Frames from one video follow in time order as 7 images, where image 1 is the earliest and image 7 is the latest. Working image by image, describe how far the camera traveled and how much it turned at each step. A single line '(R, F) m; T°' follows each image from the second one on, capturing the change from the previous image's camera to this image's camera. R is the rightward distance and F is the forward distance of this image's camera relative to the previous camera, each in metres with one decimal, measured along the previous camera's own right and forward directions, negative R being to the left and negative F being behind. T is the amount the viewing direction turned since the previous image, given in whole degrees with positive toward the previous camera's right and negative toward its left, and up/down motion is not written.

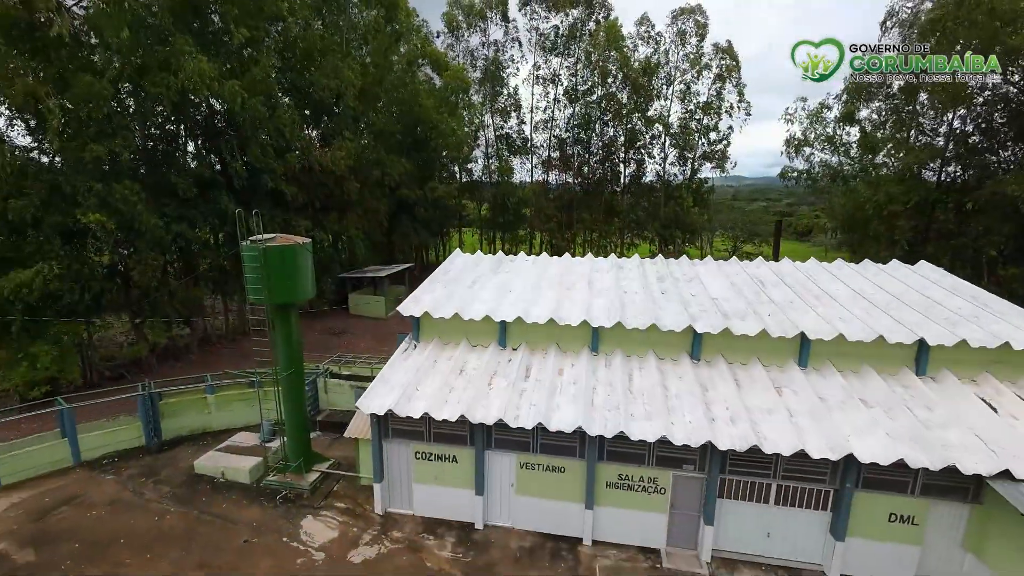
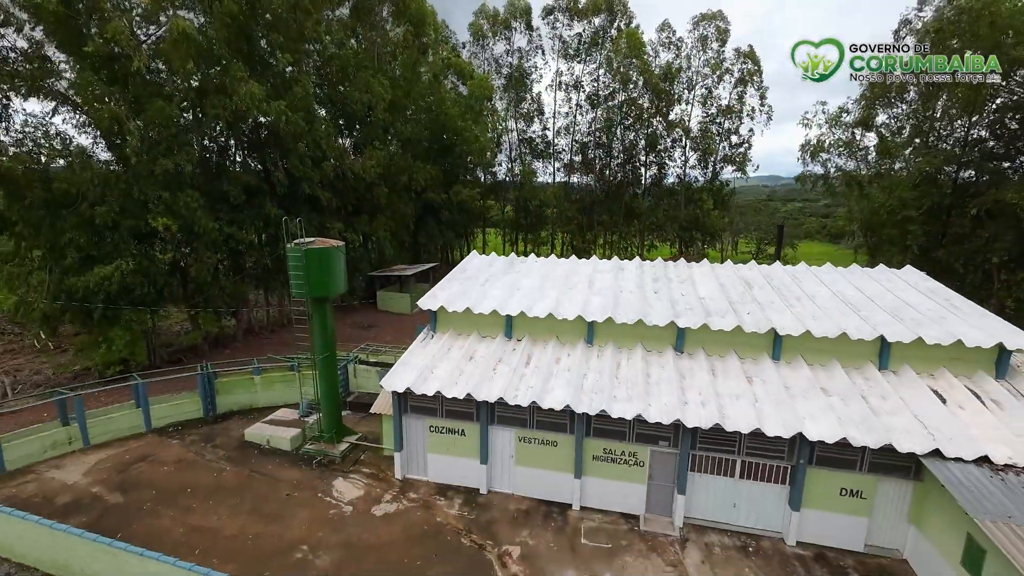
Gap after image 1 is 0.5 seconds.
(+0.5, -1.1) m; -3°
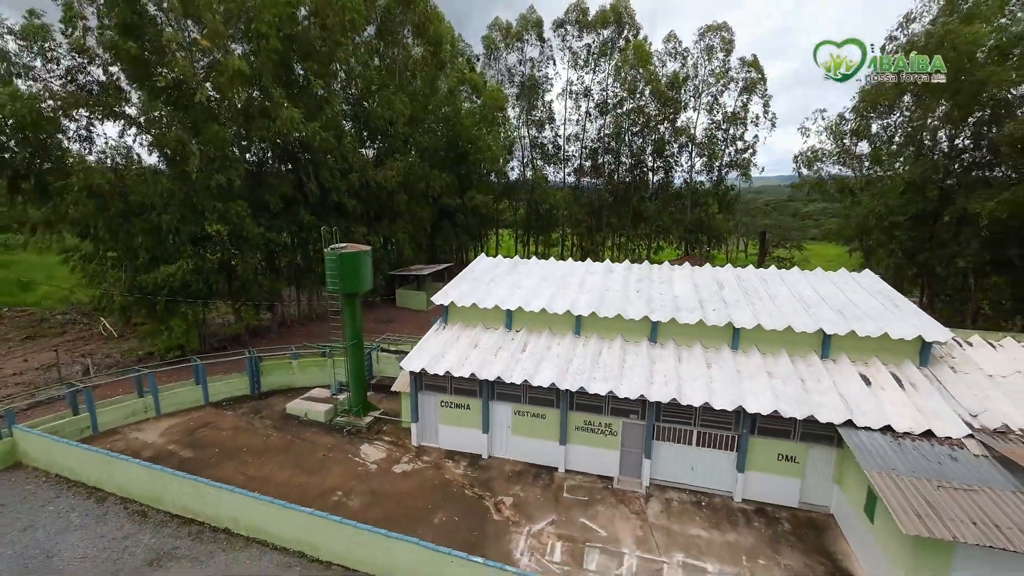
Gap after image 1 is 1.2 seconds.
(+0.4, -1.7) m; -2°
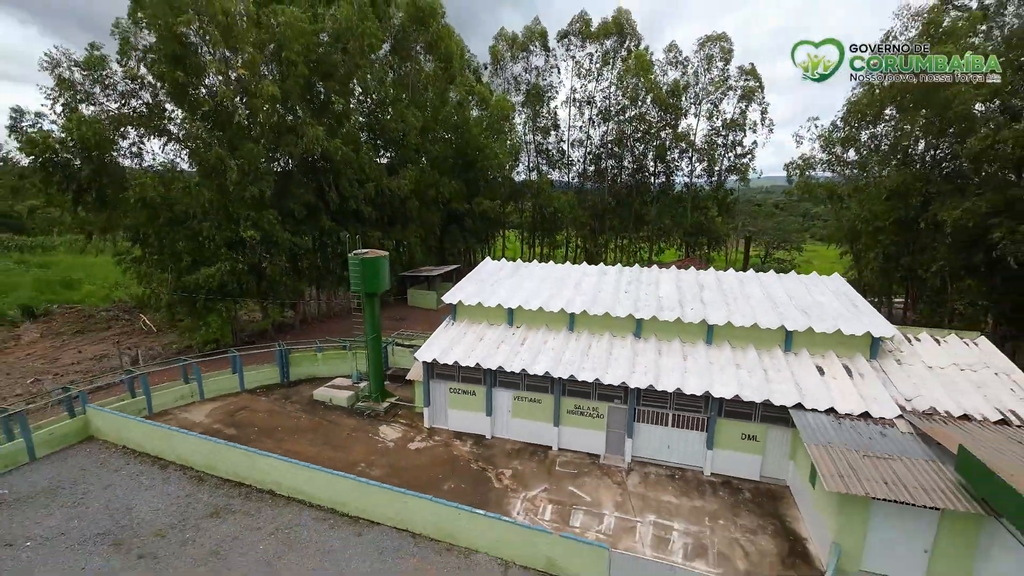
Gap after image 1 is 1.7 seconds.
(+0.2, -1.4) m; -1°
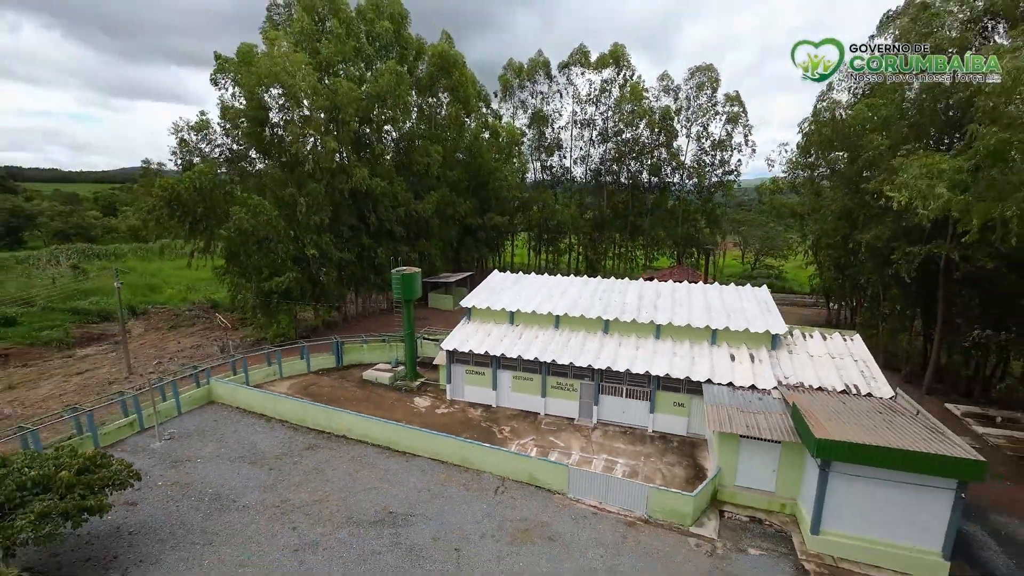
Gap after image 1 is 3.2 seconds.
(+0.4, -4.3) m; -1°
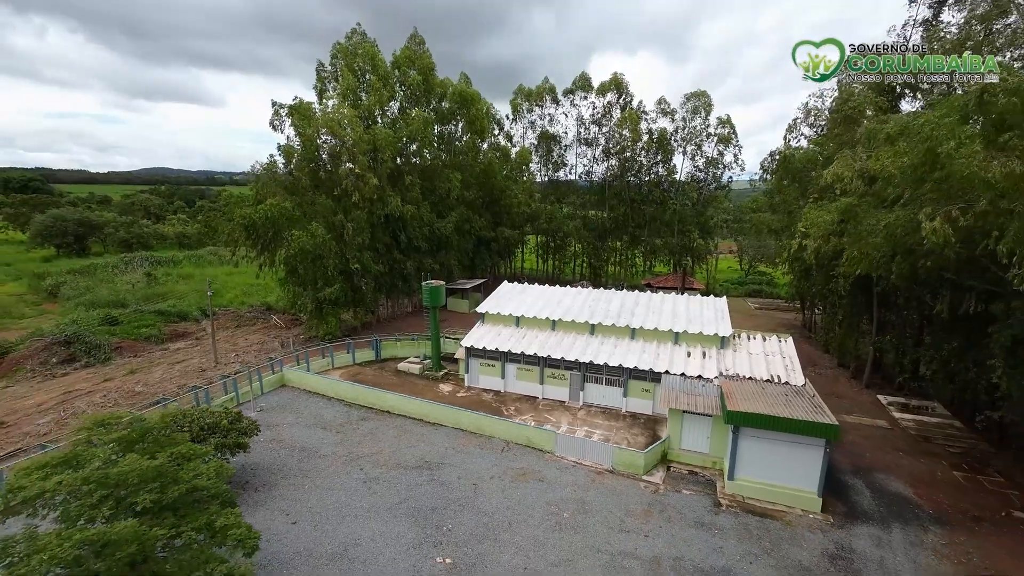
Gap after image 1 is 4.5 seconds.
(+0.3, -4.2) m; -2°
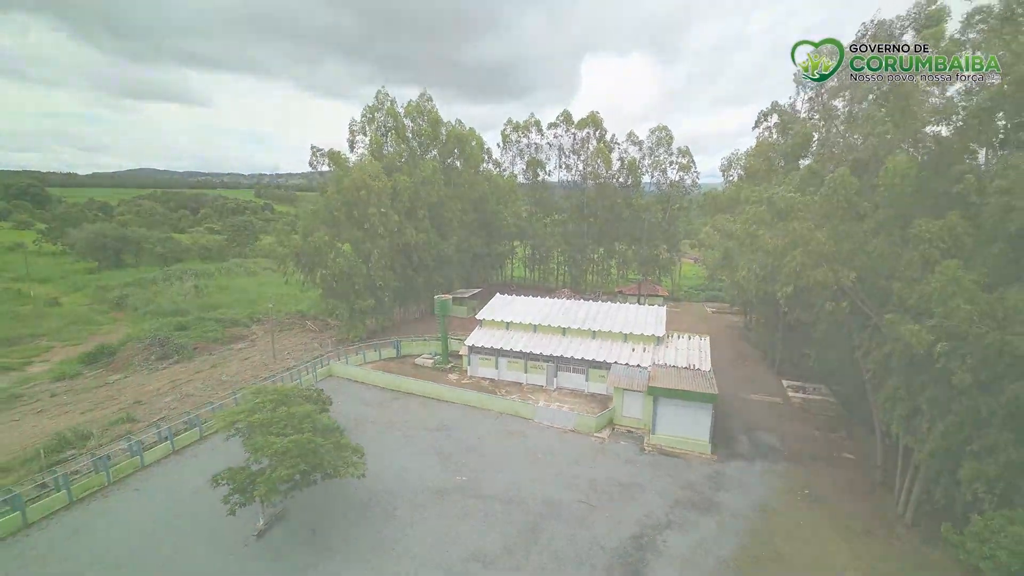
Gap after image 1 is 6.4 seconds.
(0.0, -6.6) m; +1°
